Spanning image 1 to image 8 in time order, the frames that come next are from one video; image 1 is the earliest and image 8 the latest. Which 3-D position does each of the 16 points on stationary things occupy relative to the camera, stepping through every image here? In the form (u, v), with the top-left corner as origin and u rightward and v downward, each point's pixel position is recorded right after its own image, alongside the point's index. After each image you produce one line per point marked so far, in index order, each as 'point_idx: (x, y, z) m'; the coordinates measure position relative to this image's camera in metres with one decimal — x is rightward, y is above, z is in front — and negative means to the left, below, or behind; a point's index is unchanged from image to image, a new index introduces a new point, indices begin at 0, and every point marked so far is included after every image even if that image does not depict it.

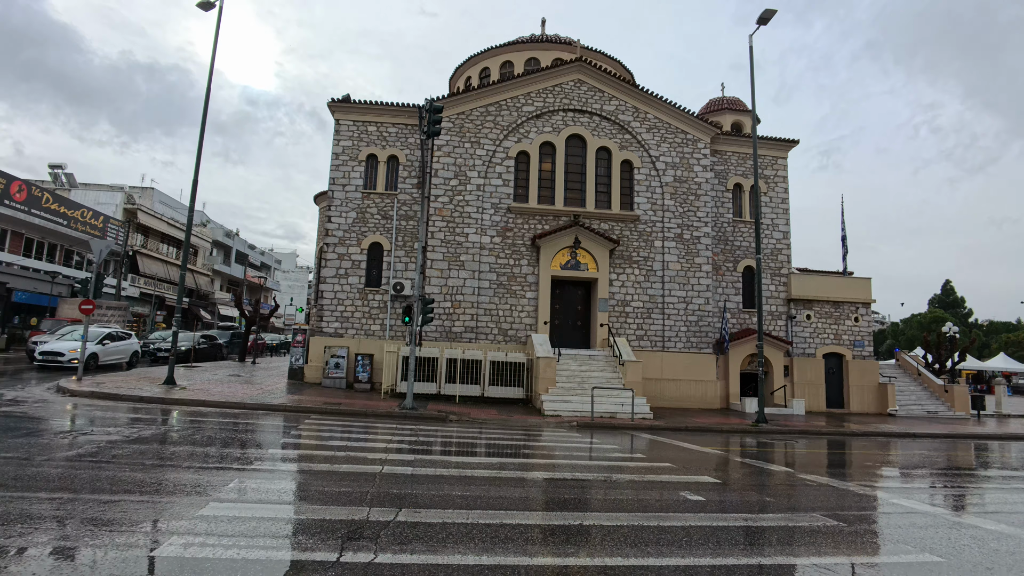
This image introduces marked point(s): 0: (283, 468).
0: (-2.7, -2.2, +7.0) m
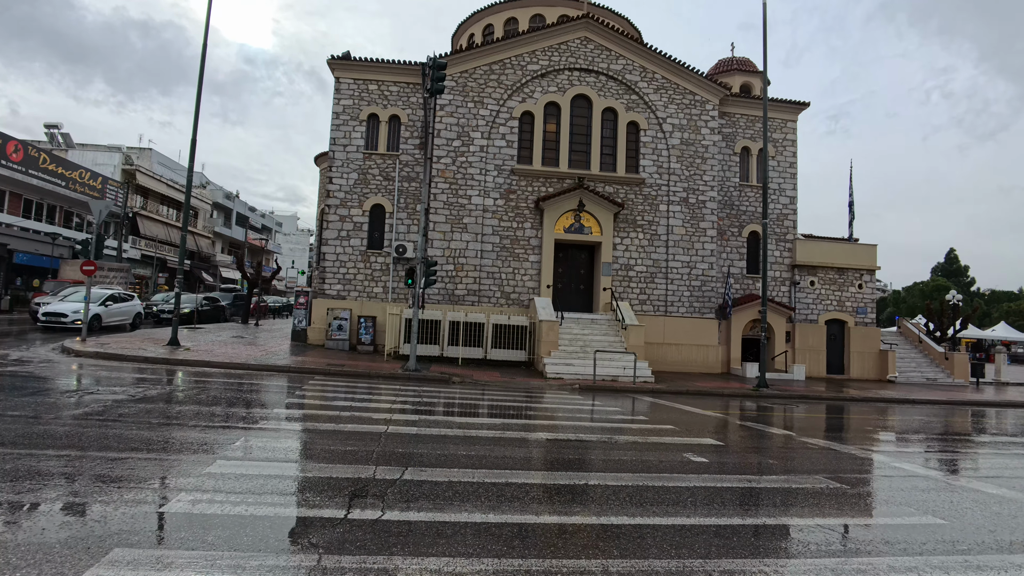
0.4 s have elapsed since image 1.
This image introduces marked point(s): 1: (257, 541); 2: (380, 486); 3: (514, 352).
0: (-2.7, -1.7, +7.0) m
1: (-1.5, -1.5, +3.4) m
2: (-1.0, -1.5, +4.5) m
3: (+0.1, -1.9, +17.1) m
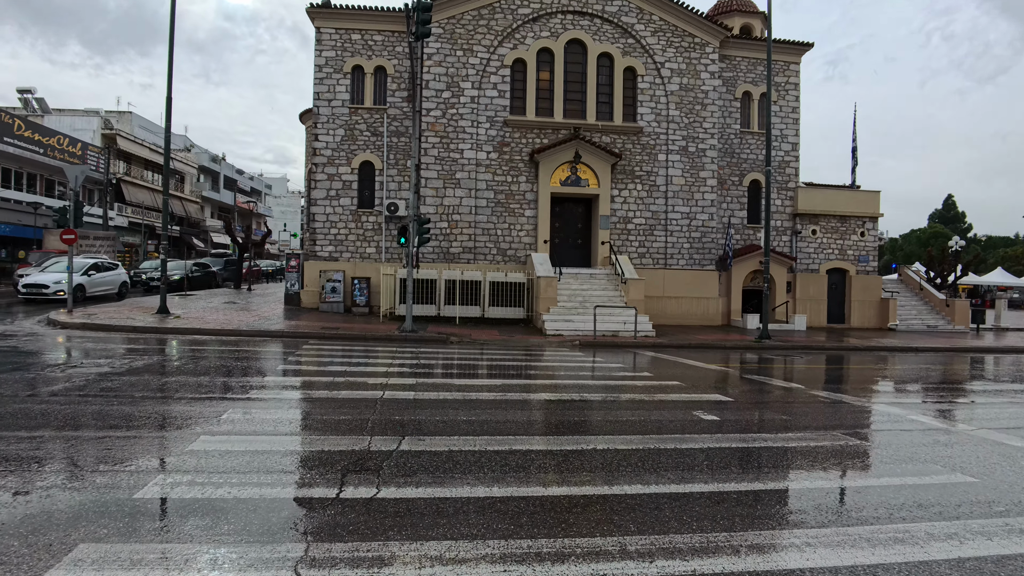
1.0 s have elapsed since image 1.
0: (-2.6, -1.2, +6.7) m
1: (-1.4, -1.3, +3.1) m
2: (-1.0, -1.2, +4.2) m
3: (0.0, -0.6, +16.8) m
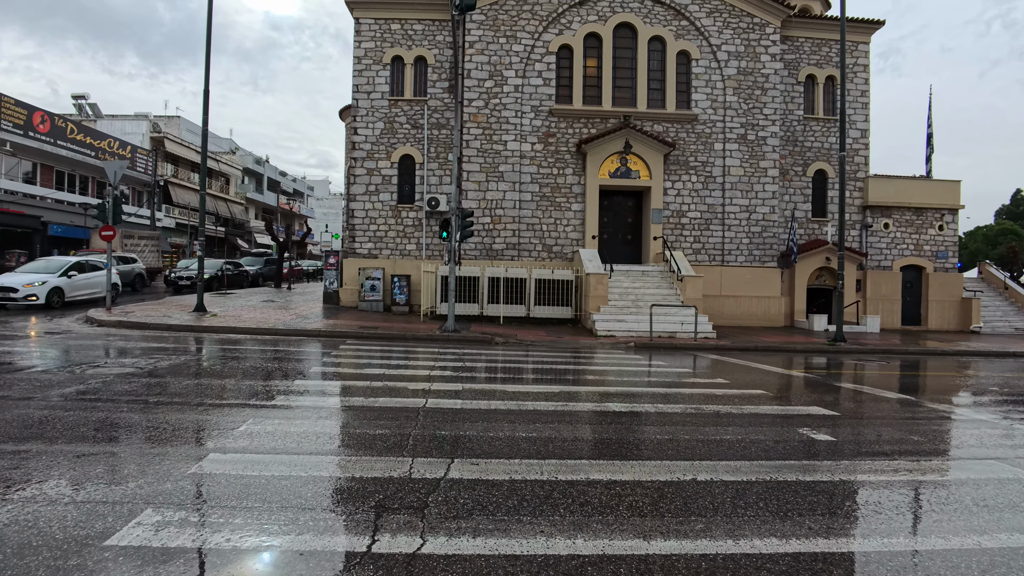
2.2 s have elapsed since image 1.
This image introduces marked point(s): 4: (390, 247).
0: (-2.0, -1.2, +5.9) m
1: (-1.1, -1.2, +2.2) m
2: (-0.5, -1.2, +3.3) m
3: (+1.3, -0.6, +15.8) m
4: (-3.8, +1.3, +17.9) m
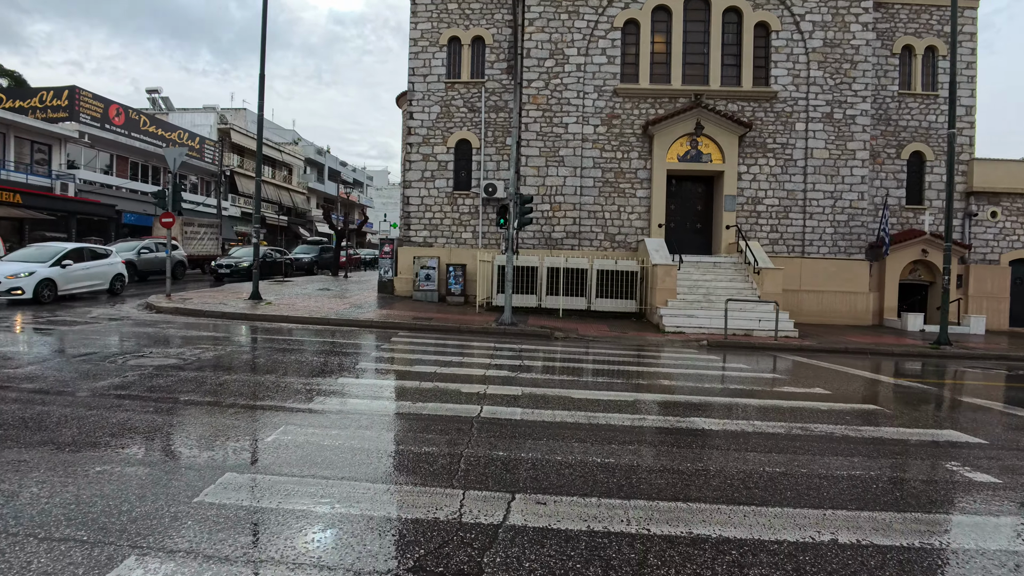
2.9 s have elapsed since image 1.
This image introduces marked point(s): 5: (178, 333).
0: (-1.4, -1.1, +5.2) m
1: (-0.8, -1.2, +1.5) m
2: (-0.2, -1.1, +2.5) m
3: (+2.8, -0.4, +14.8) m
4: (-2.0, +1.6, +17.4) m
5: (-5.6, -0.8, +9.7) m
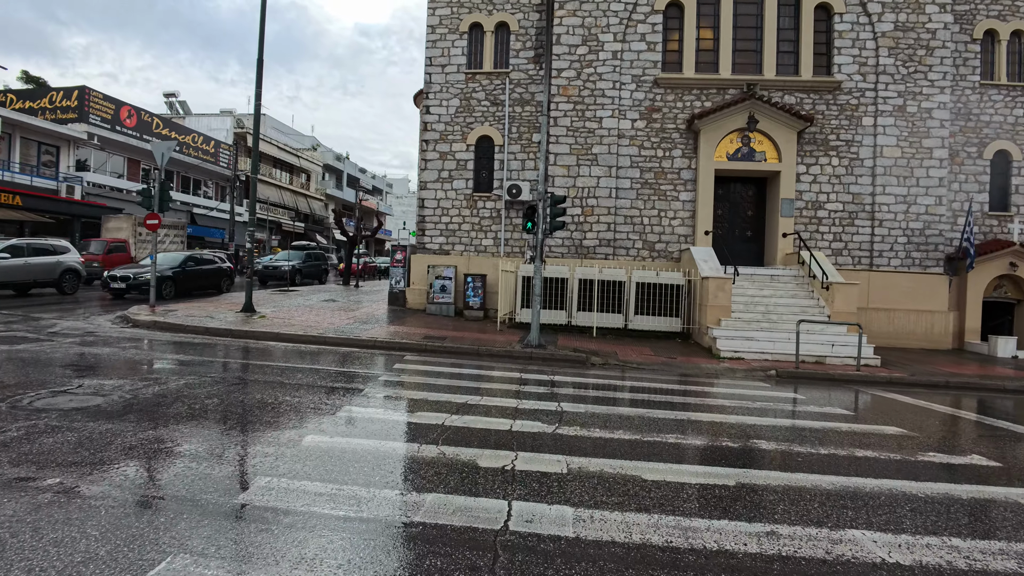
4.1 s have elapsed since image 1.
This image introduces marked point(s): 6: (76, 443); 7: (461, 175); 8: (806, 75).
0: (-1.2, -1.2, +3.4) m
1: (-0.7, -1.3, -0.3) m
2: (0.0, -1.2, +0.7) m
3: (+3.4, -0.7, +12.9) m
4: (-1.3, +1.2, +15.6) m
5: (-5.2, -0.9, +8.1) m
6: (-3.1, -1.1, +4.1) m
7: (-1.4, +3.0, +15.6) m
8: (+7.5, +5.5, +14.8) m
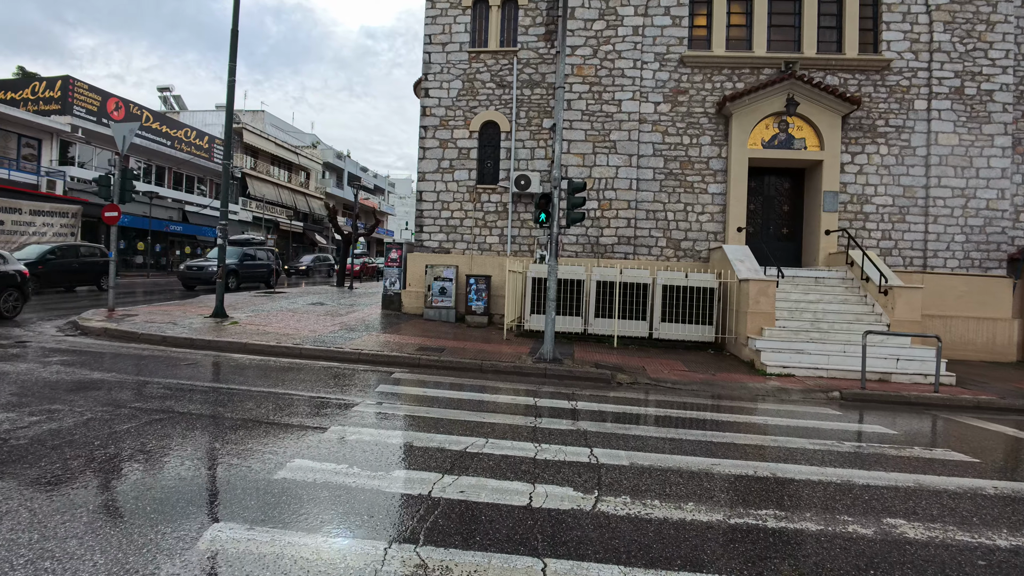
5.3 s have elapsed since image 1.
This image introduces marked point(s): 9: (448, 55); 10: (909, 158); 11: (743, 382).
0: (-1.1, -1.2, +1.8) m
1: (-0.6, -1.3, -1.9) m
2: (+0.1, -1.3, -0.9) m
3: (+3.6, -0.8, +11.2) m
4: (-1.1, +1.2, +14.0) m
5: (-5.1, -1.0, +6.5) m
6: (-3.0, -1.1, +2.5) m
7: (-1.2, +3.0, +14.0) m
8: (+7.7, +5.4, +13.2) m
9: (-1.6, +5.7, +14.2) m
10: (+9.0, +2.9, +13.1) m
11: (+3.5, -1.5, +8.8) m
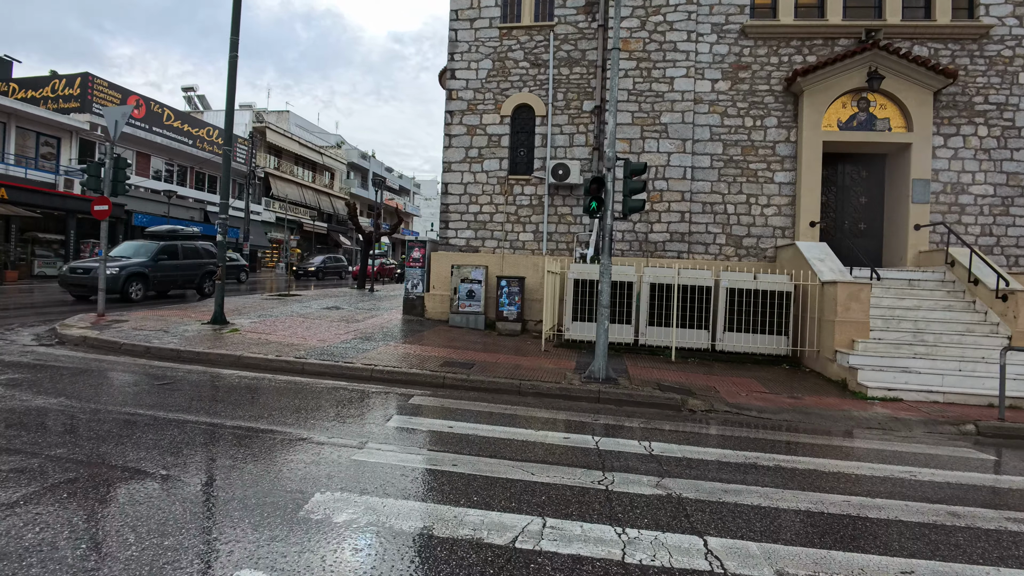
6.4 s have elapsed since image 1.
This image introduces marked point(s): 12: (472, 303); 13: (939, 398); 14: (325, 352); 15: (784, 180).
0: (-0.8, -1.3, +0.4) m
1: (-0.5, -1.3, -3.4) m
2: (+0.2, -1.3, -2.4) m
3: (+4.2, -0.8, +9.6) m
4: (-0.3, +1.1, +12.6) m
5: (-4.6, -1.0, +5.2) m
6: (-2.7, -1.1, +1.1) m
7: (-0.4, +2.9, +12.6) m
8: (+8.5, +5.3, +11.4) m
9: (-0.8, +5.7, +12.7) m
10: (+9.7, +2.9, +11.2) m
11: (+4.1, -1.5, +7.1) m
12: (-0.8, -0.3, +11.8) m
13: (+5.5, -1.4, +7.5) m
14: (-2.6, -1.0, +8.4) m
15: (+5.4, +2.1, +11.4) m
